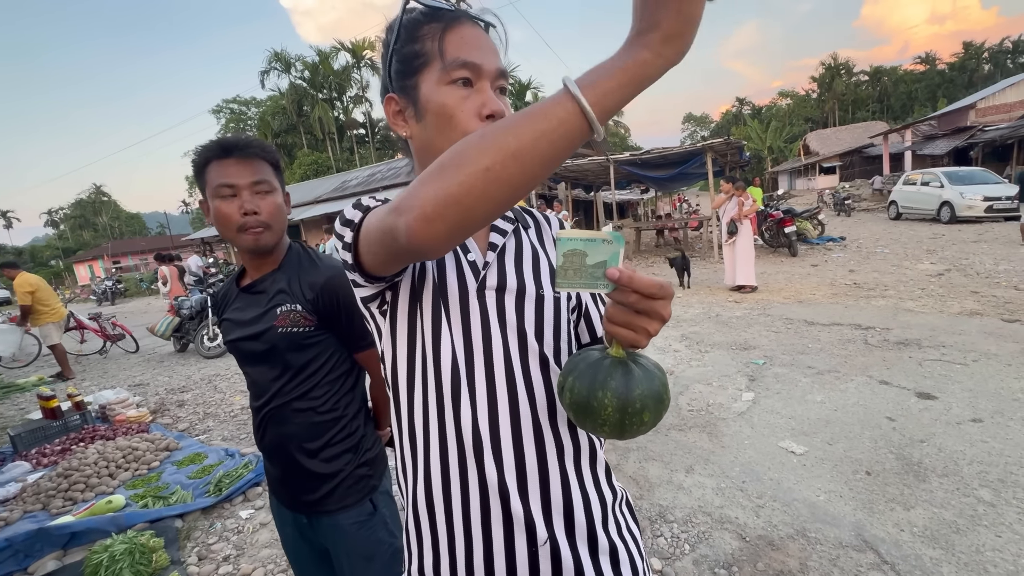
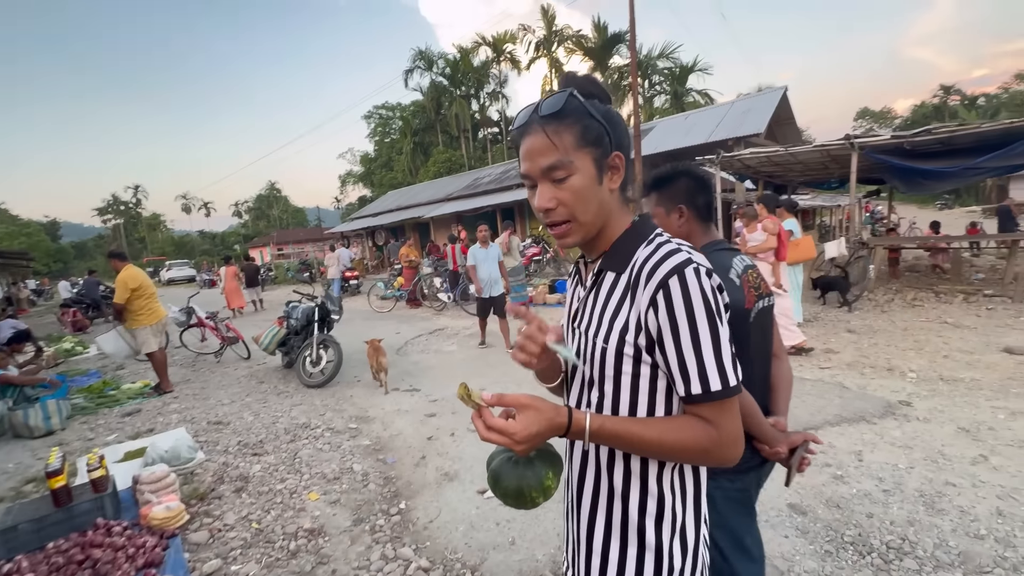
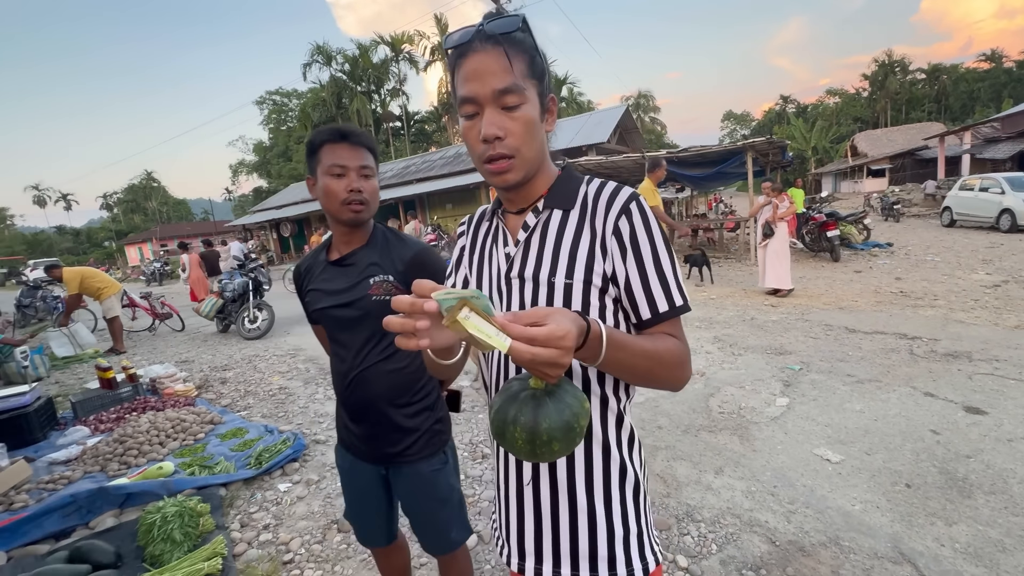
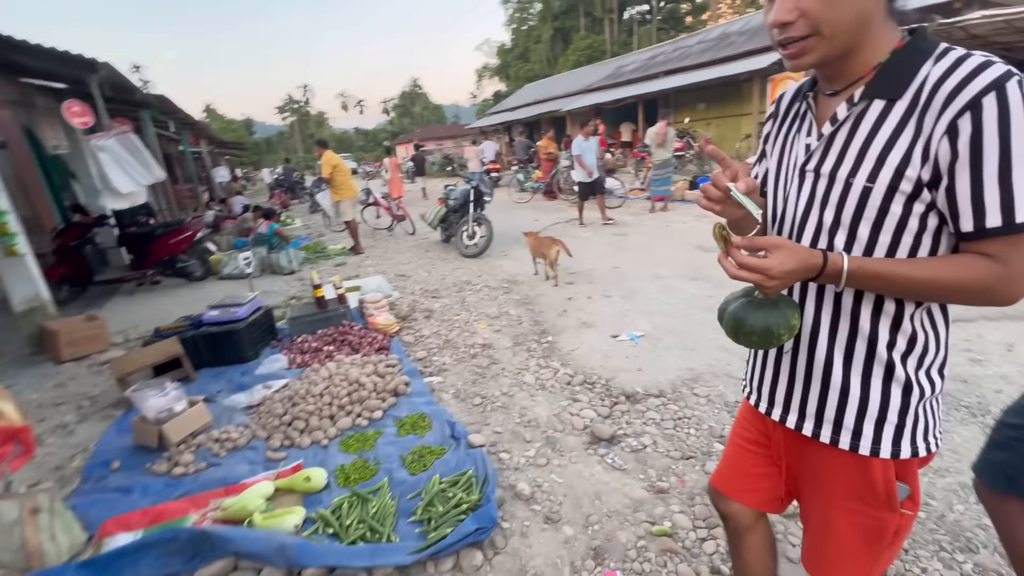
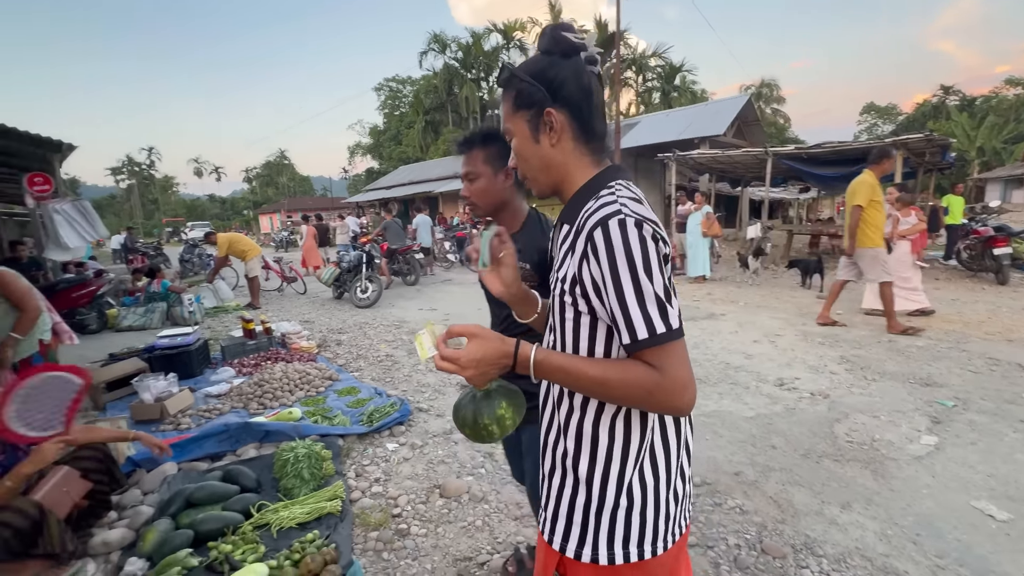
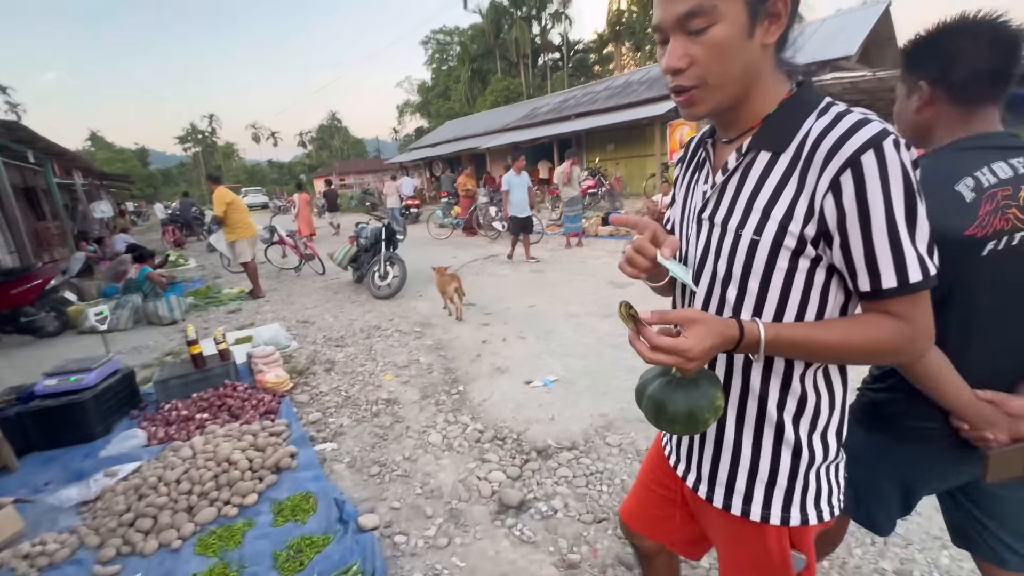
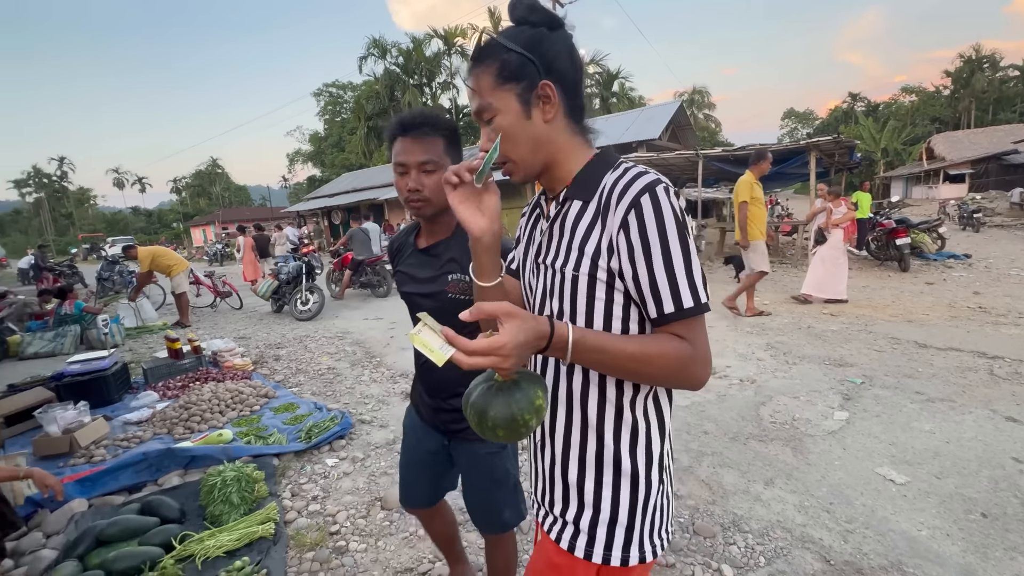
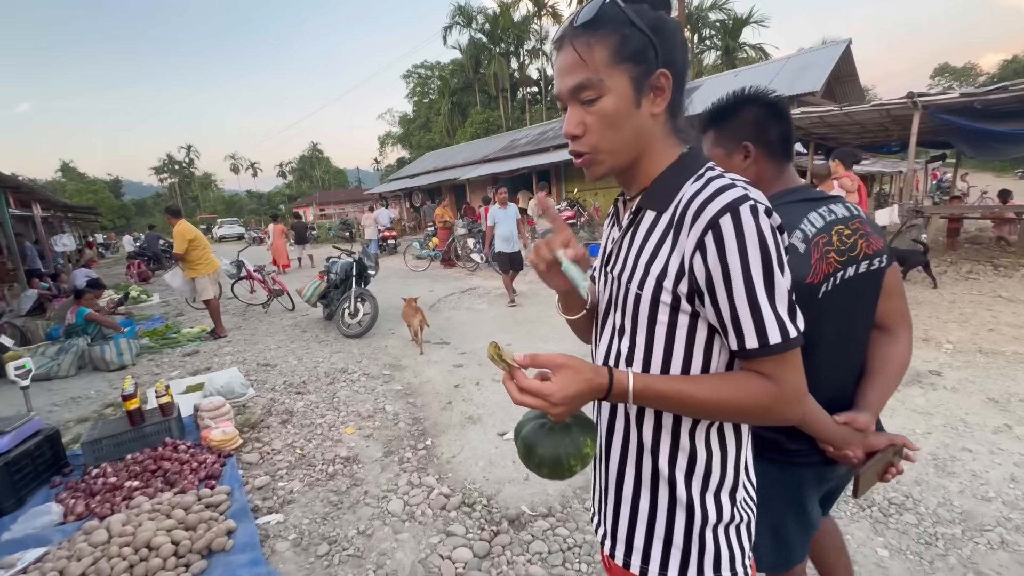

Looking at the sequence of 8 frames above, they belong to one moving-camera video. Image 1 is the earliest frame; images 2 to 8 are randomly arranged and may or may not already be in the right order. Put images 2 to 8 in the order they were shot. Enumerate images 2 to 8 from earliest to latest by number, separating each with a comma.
3, 7, 5, 4, 6, 8, 2
